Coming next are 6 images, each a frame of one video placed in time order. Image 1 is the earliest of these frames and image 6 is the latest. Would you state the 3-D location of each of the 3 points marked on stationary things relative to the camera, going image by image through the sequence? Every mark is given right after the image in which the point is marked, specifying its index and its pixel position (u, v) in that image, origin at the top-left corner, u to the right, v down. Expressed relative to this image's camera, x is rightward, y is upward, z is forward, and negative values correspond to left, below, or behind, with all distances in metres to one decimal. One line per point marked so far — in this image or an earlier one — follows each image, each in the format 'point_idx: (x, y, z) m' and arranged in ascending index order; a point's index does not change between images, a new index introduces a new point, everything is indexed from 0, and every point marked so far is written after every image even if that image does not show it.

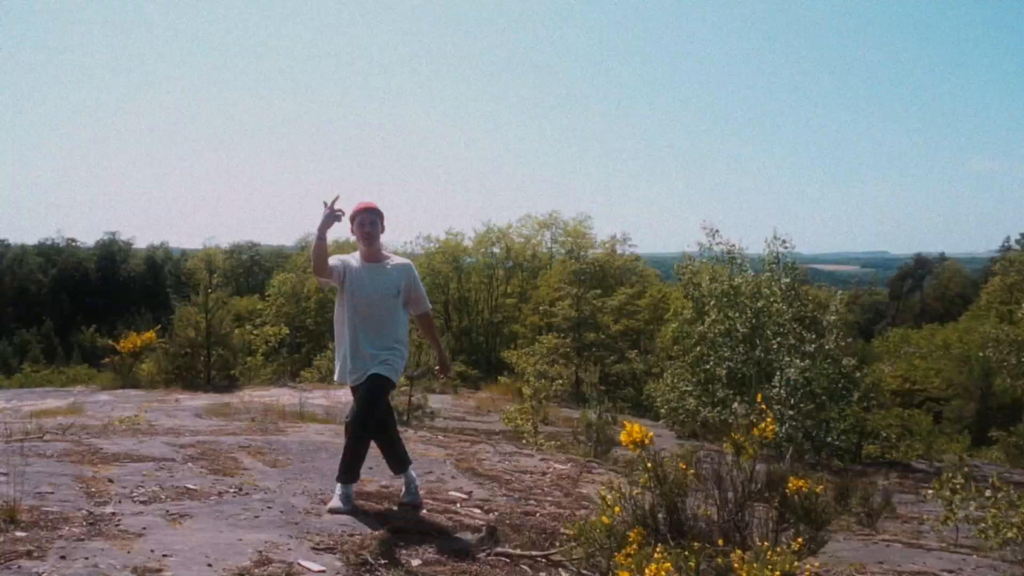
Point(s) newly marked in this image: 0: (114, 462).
0: (-2.5, -1.1, +5.7) m
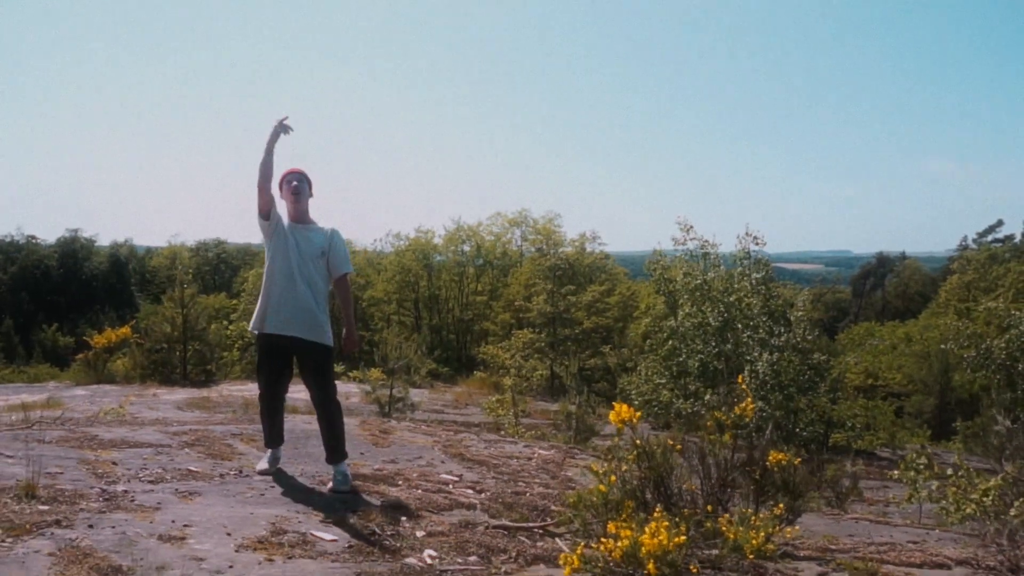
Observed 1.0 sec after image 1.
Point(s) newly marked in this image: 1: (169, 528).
0: (-2.6, -1.0, +5.8) m
1: (-1.4, -0.9, +3.5) m
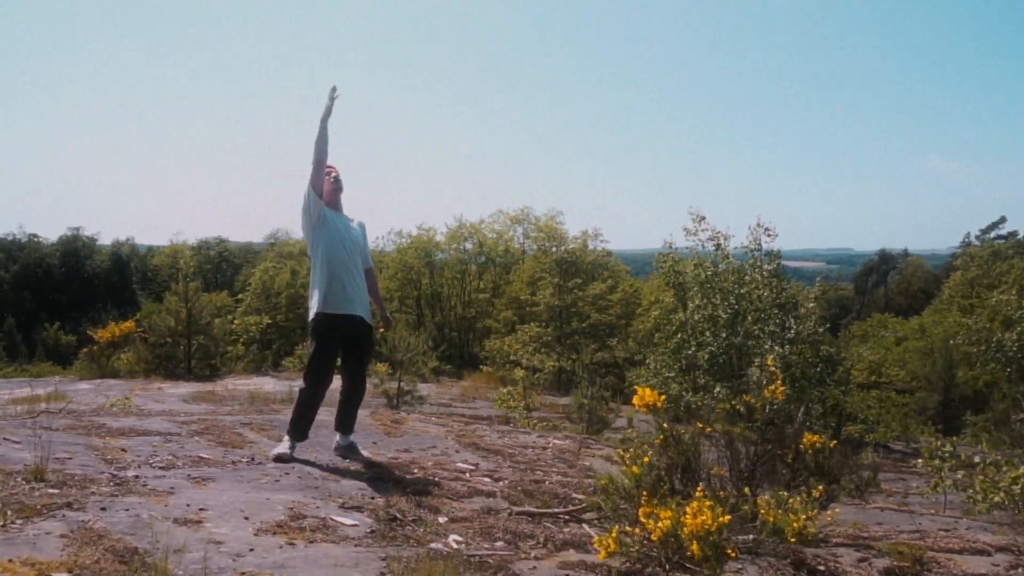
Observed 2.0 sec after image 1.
0: (-2.5, -0.9, +5.7) m
1: (-1.2, -0.8, +3.4) m
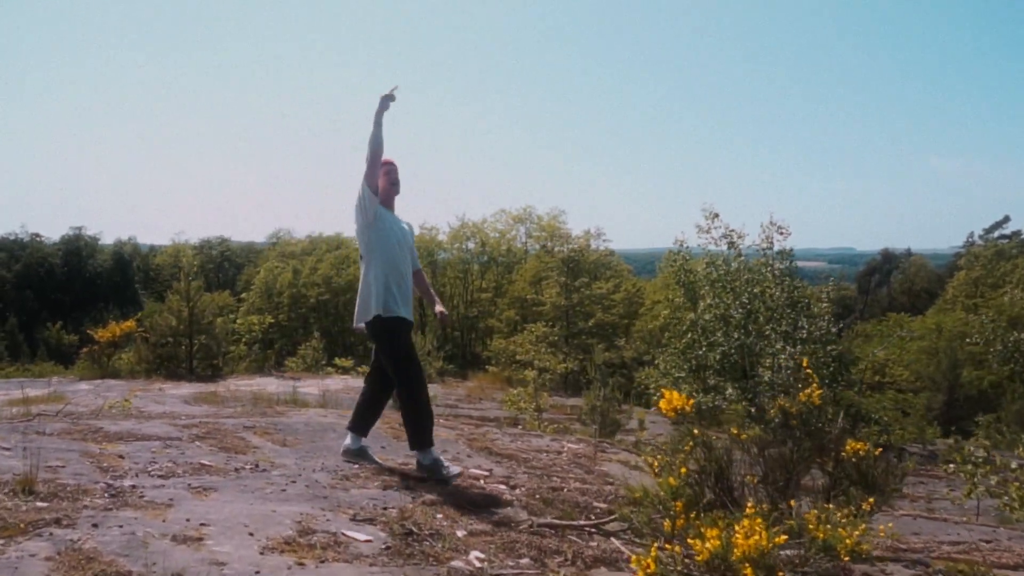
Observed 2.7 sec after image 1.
0: (-2.4, -0.9, +5.4) m
1: (-1.1, -0.8, +3.1) m
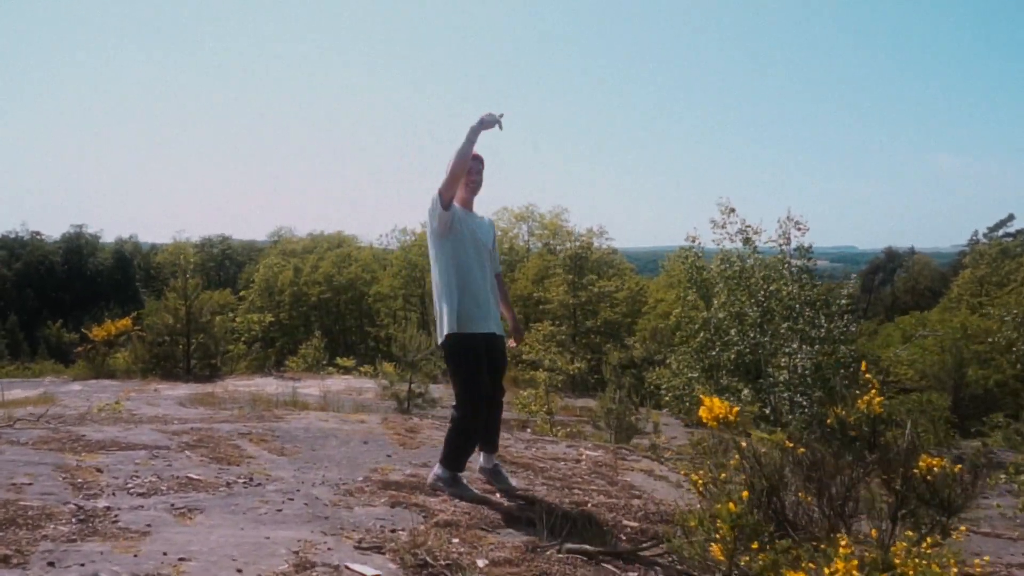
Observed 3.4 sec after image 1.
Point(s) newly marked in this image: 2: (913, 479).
0: (-2.3, -0.9, +5.0) m
1: (-1.0, -0.8, +2.6) m
2: (+1.6, -0.8, +3.6) m
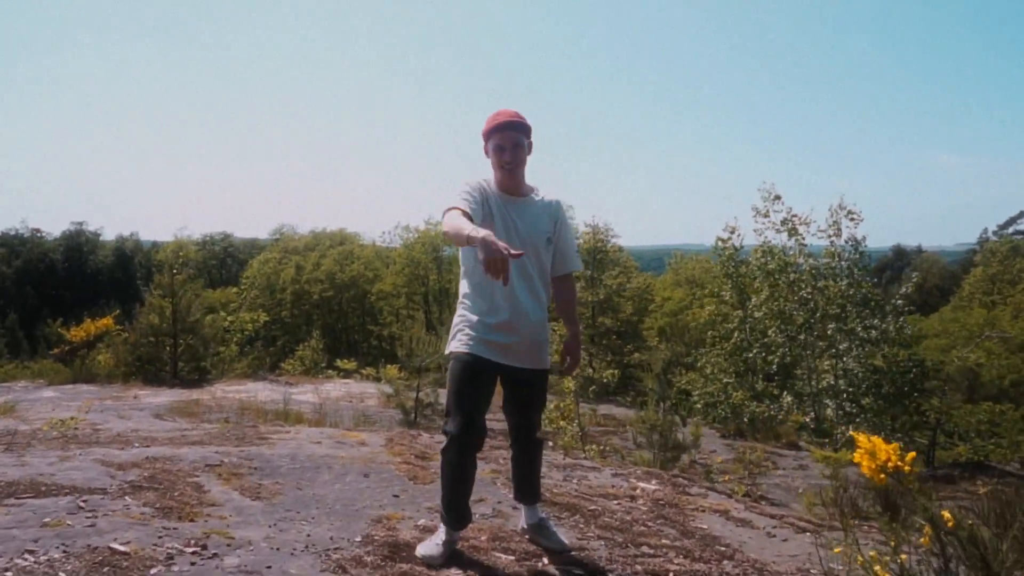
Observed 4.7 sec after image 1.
0: (-2.1, -0.9, +3.6) m
1: (-0.8, -0.8, +1.3) m
2: (+1.8, -0.7, +2.3) m
